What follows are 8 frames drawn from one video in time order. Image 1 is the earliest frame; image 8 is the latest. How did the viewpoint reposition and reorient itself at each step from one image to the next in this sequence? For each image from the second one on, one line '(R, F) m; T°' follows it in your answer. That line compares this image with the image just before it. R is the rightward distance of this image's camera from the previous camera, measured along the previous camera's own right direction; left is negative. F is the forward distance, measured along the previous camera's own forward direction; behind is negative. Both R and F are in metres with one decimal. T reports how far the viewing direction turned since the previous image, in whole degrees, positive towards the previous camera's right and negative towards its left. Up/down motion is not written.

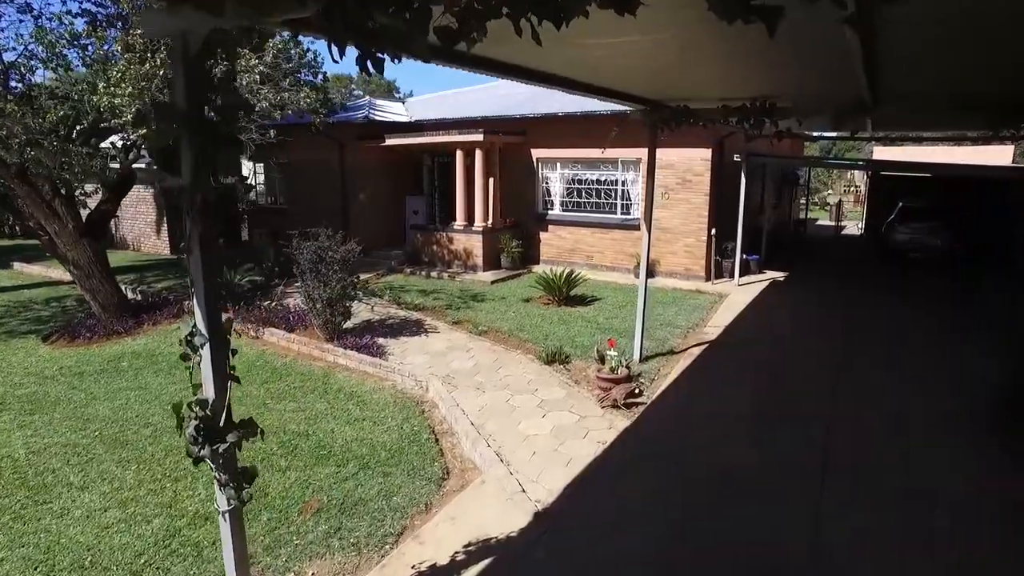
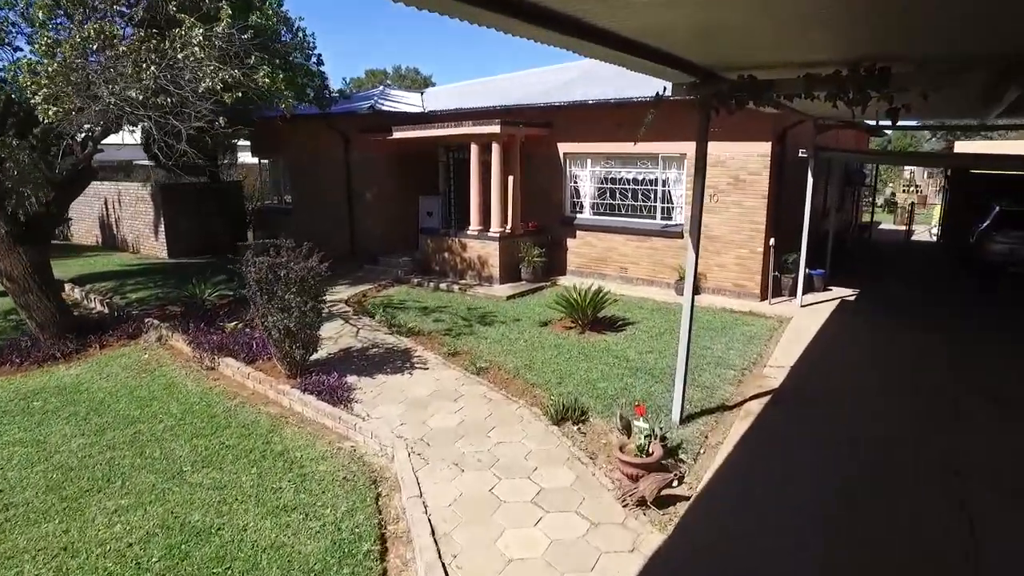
(+0.3, +1.7) m; -3°
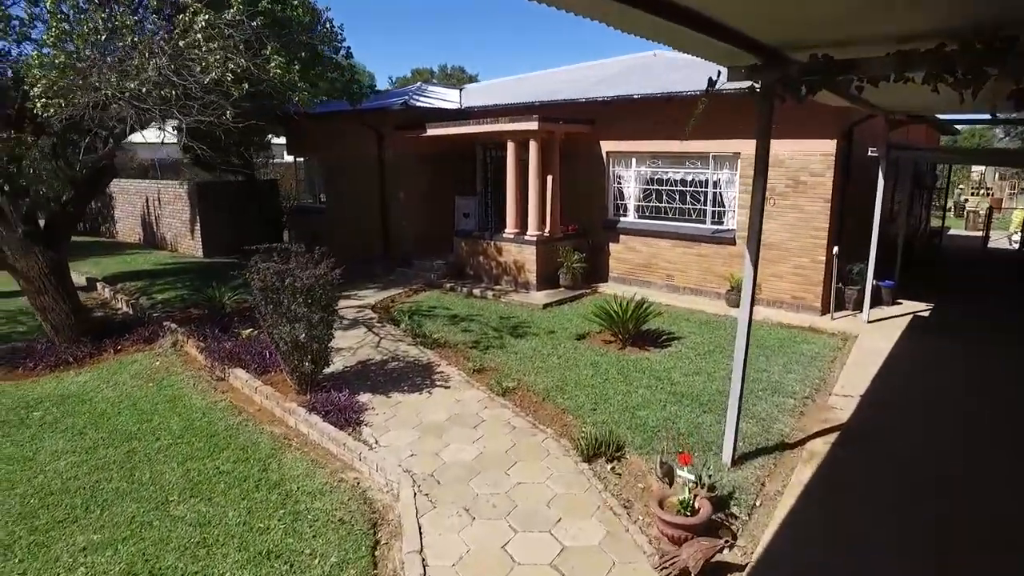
(+0.1, +0.7) m; -4°
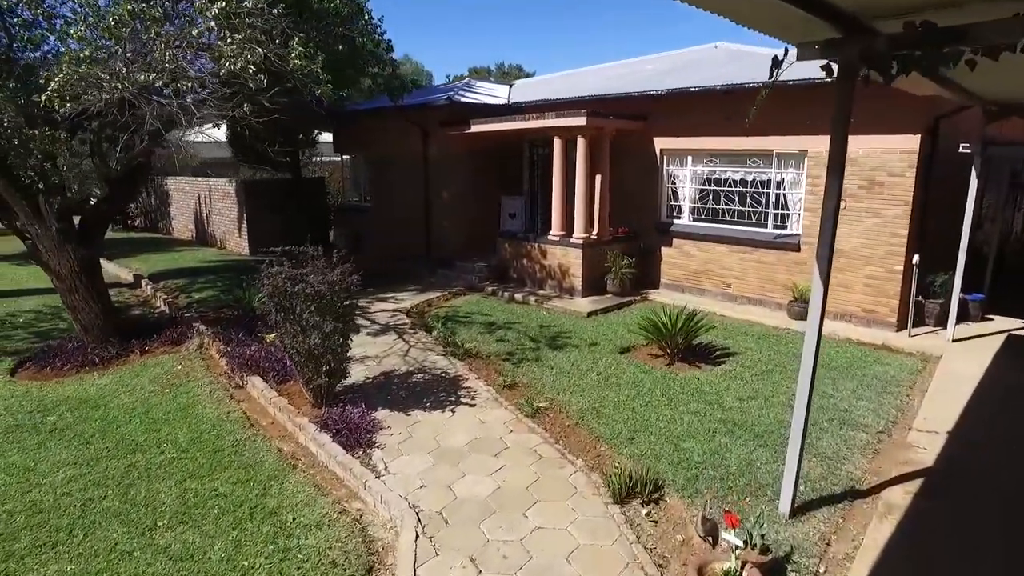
(+0.2, +0.6) m; -5°
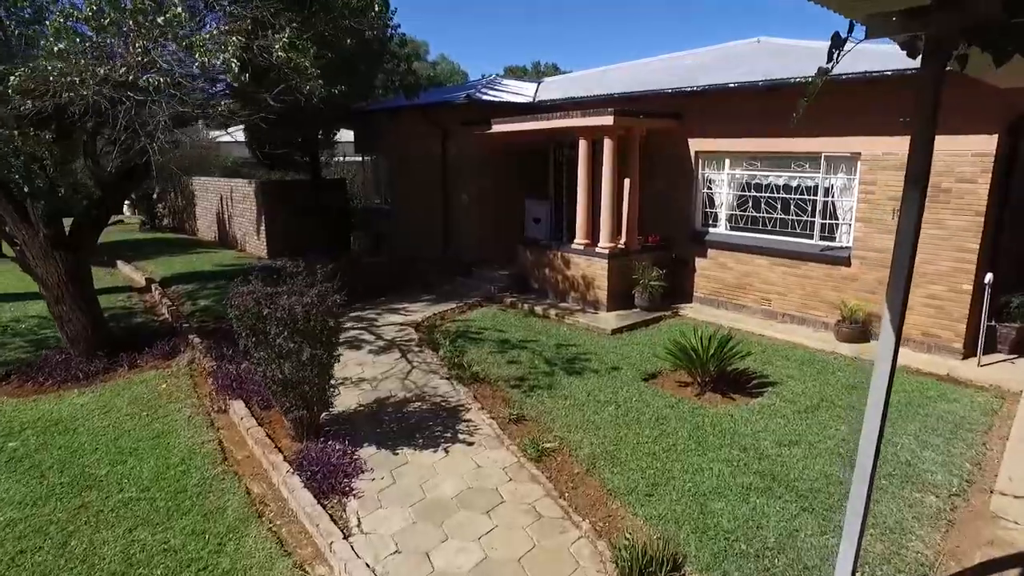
(+0.2, +0.7) m; -3°
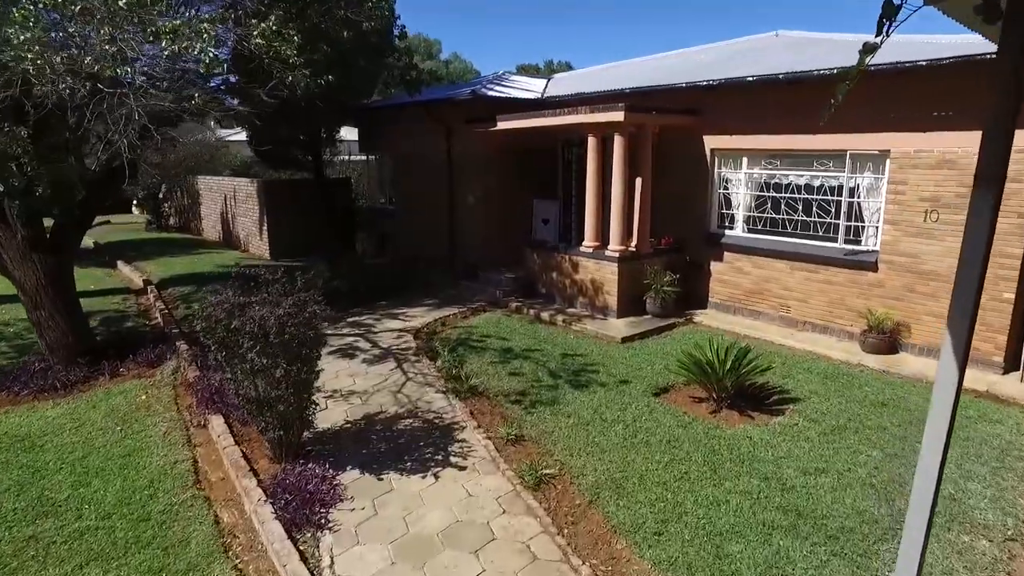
(+0.1, +0.4) m; -1°
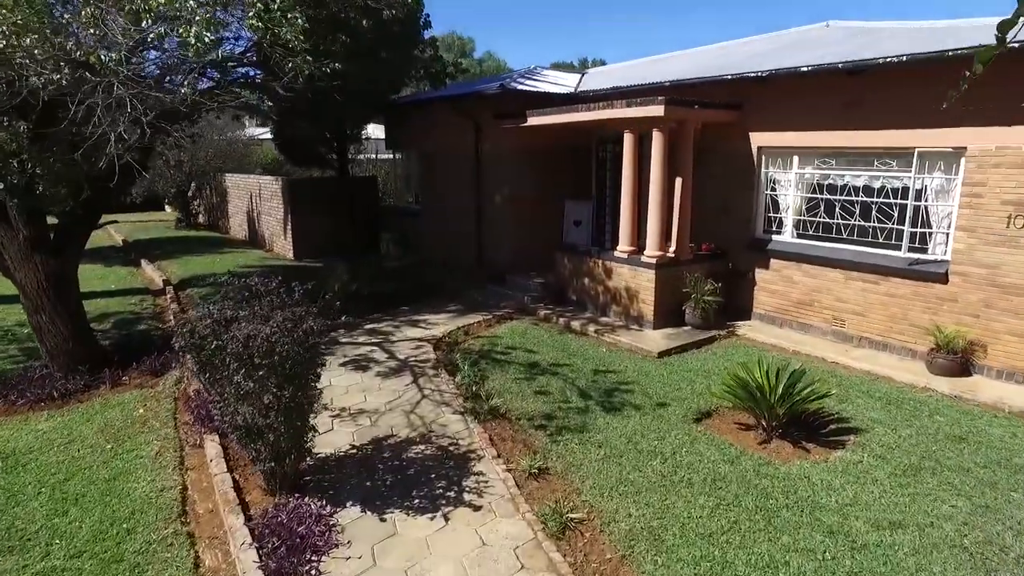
(0.0, +0.6) m; -3°
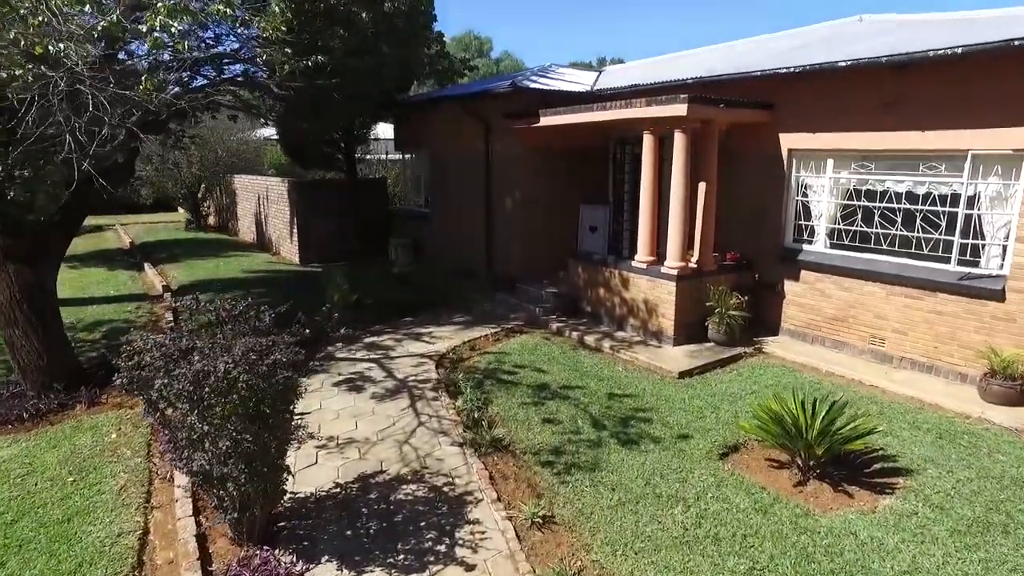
(+0.1, +0.6) m; -1°
